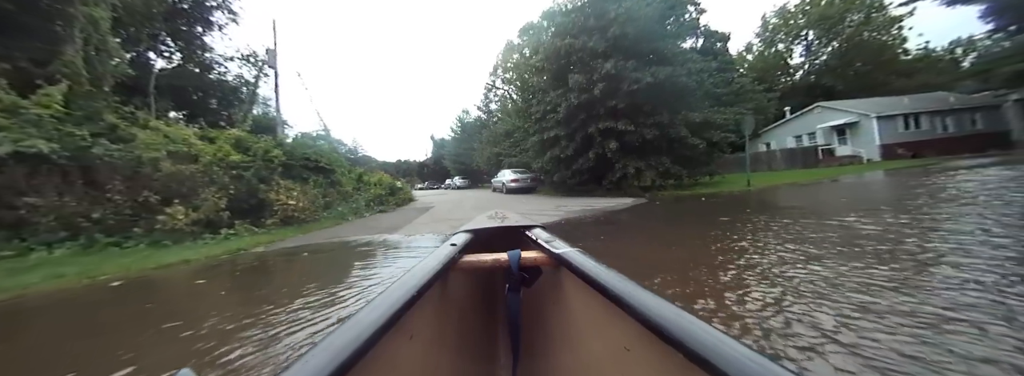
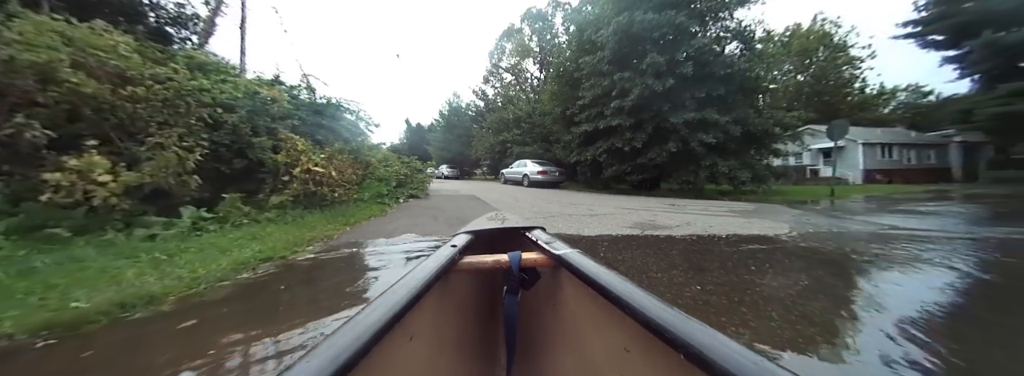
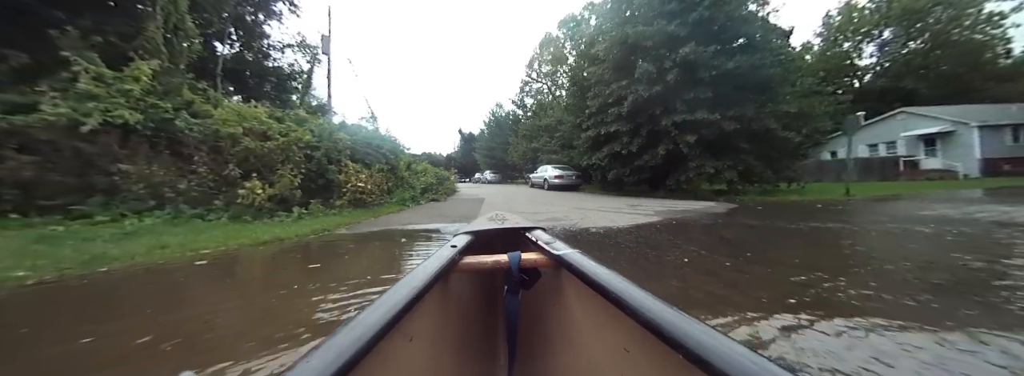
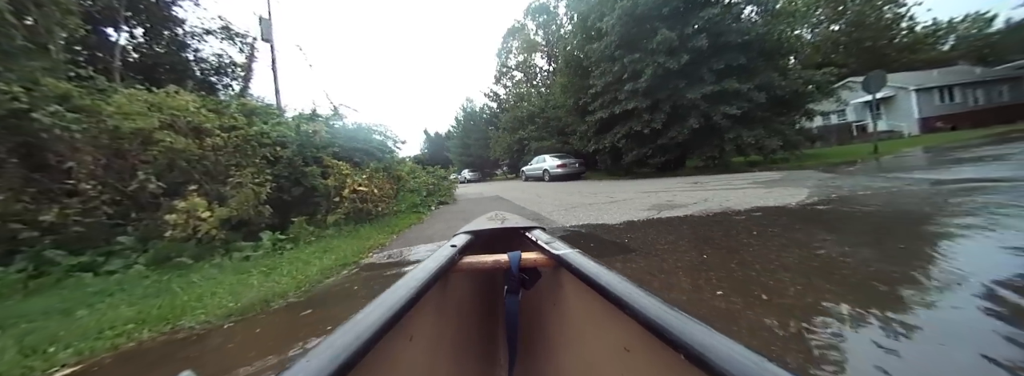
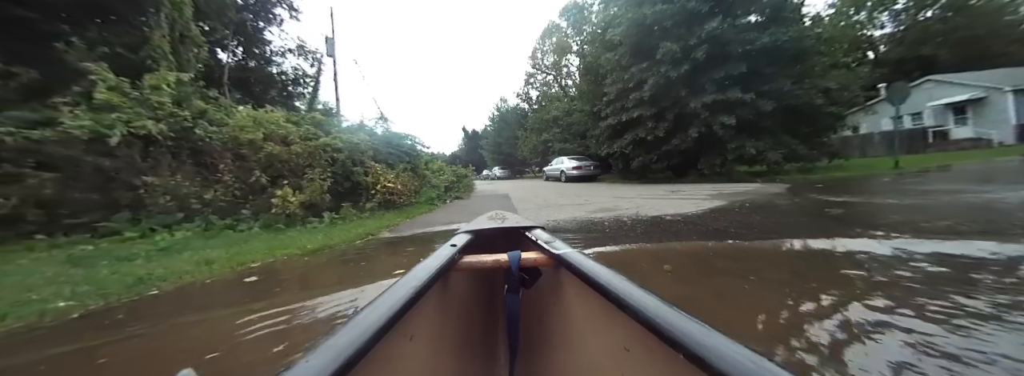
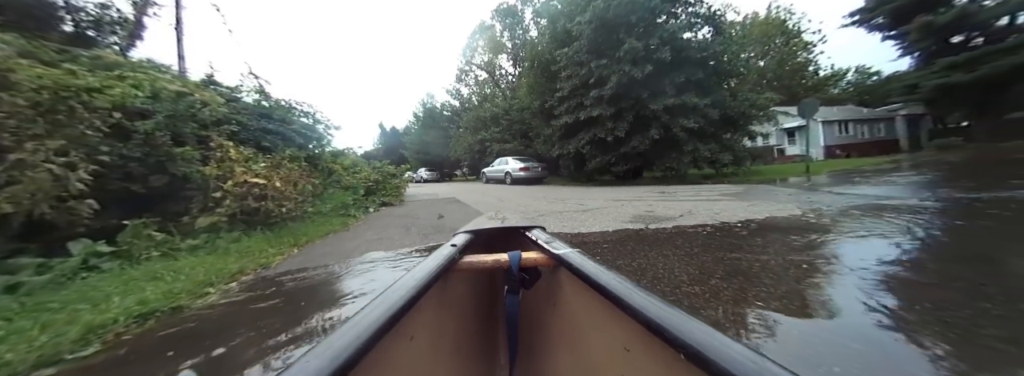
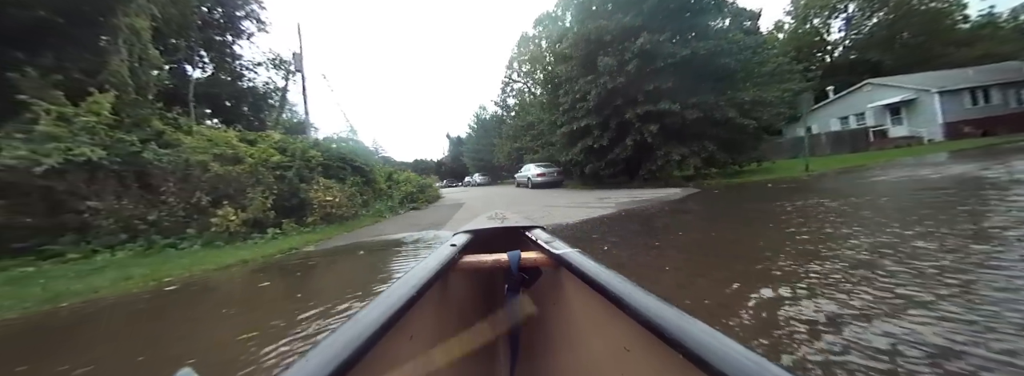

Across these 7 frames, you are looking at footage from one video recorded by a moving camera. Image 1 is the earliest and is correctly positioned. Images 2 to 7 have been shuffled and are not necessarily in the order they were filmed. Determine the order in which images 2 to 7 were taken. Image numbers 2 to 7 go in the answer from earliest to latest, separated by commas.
7, 3, 5, 4, 2, 6
